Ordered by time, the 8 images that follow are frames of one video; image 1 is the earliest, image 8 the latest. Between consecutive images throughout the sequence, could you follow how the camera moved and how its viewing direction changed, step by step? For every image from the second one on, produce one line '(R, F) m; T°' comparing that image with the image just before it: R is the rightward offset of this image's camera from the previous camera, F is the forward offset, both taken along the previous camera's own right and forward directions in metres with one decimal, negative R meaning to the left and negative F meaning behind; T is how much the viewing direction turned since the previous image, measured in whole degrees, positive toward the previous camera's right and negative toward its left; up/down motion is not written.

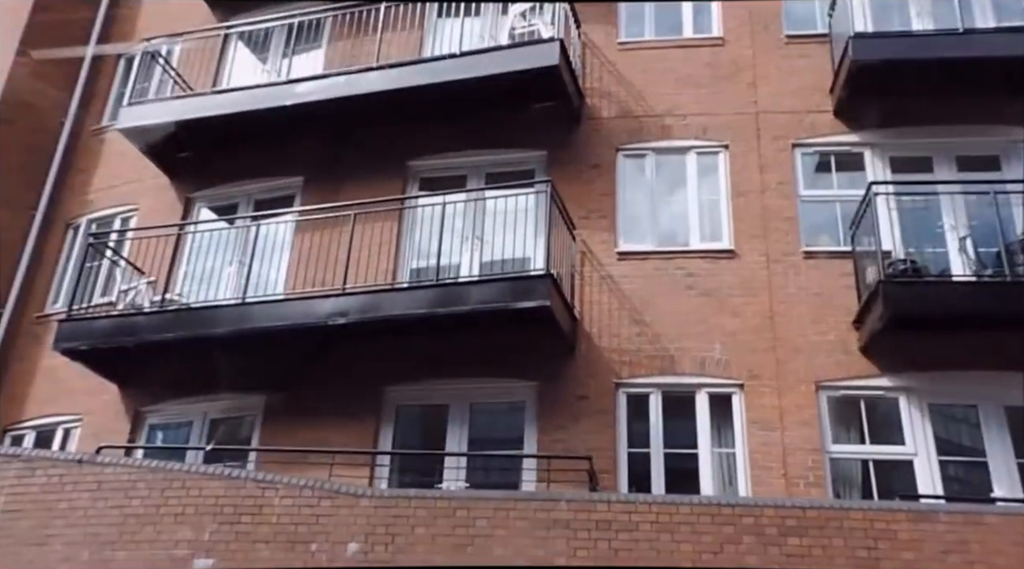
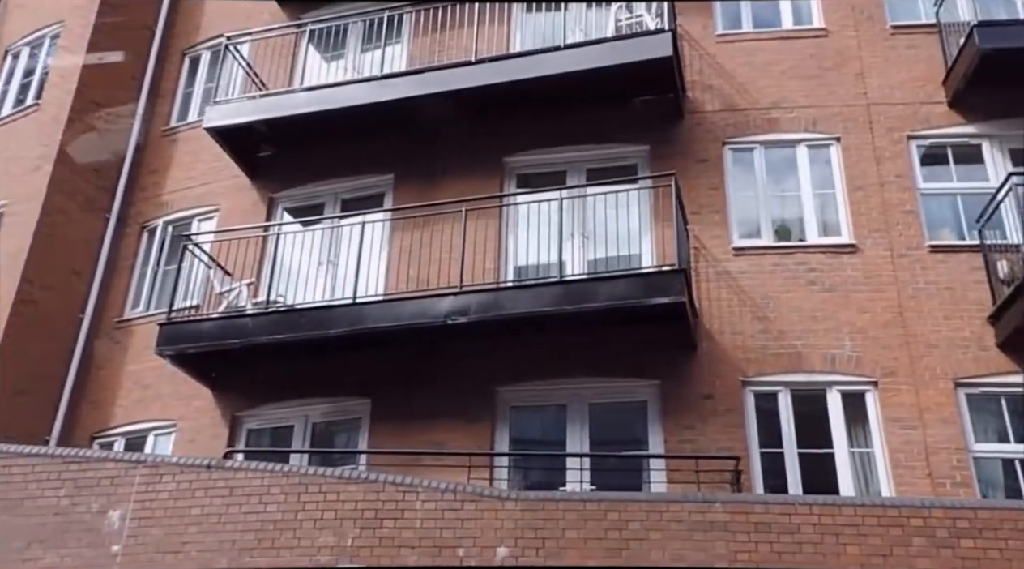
(-1.1, +0.2) m; 0°
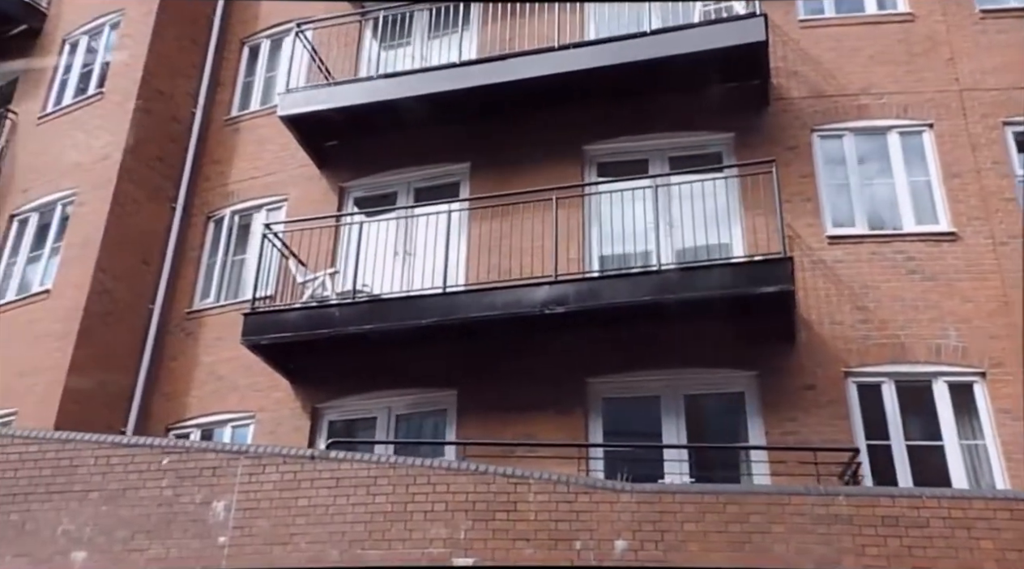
(-0.8, +0.1) m; -1°
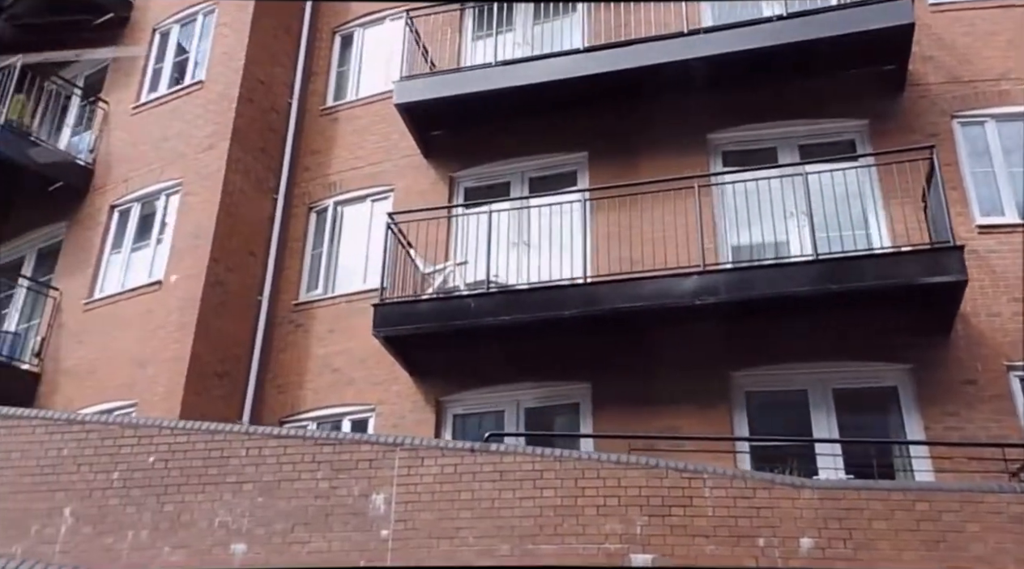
(-1.1, +0.2) m; -1°
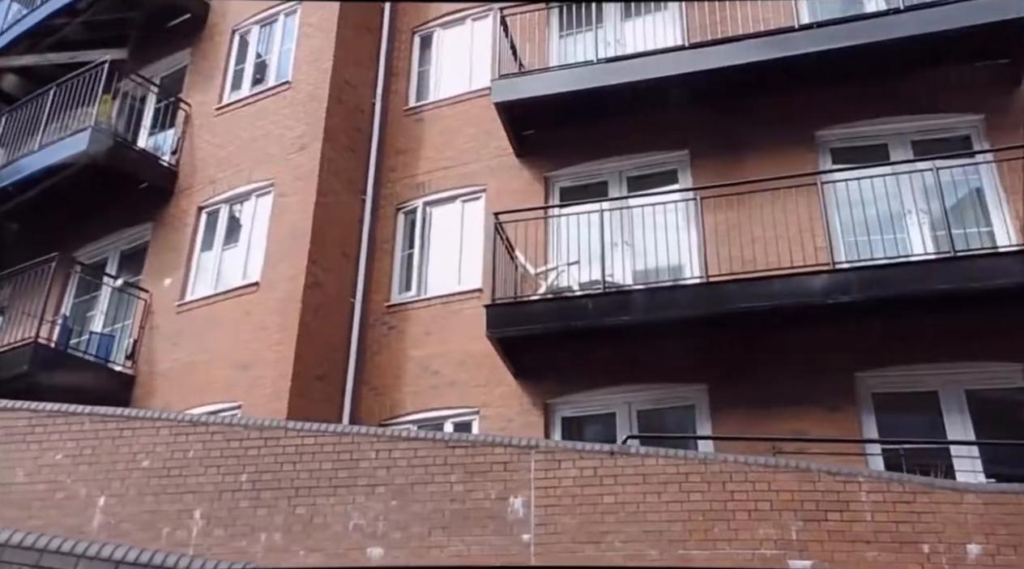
(-0.9, +0.1) m; -1°
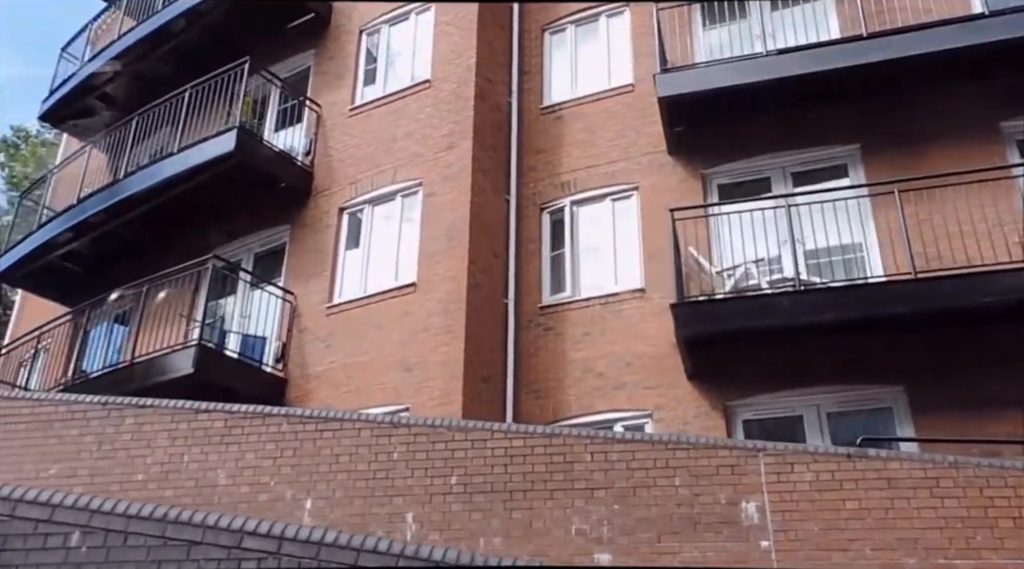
(-1.4, +0.2) m; -2°
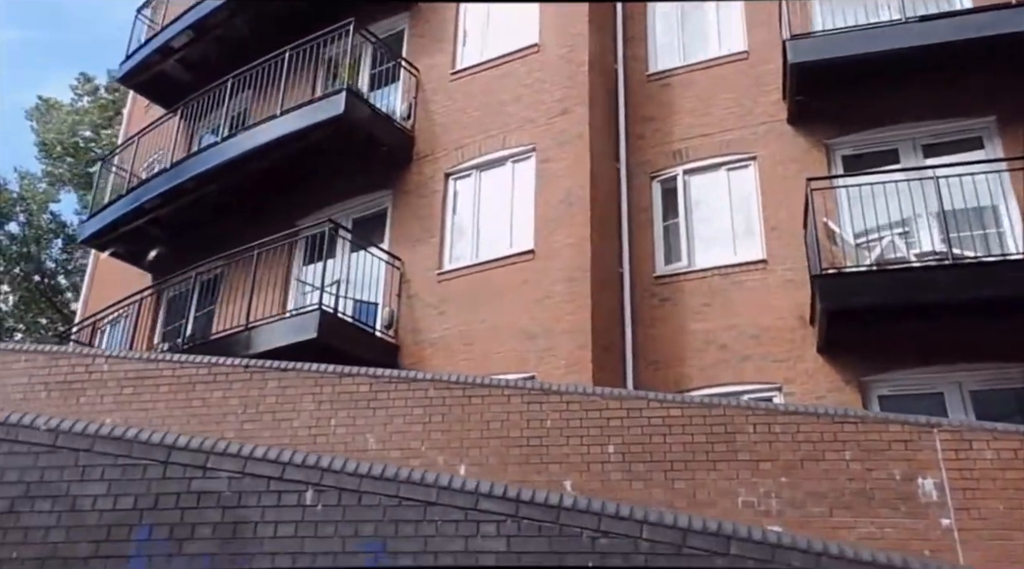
(-1.0, +0.1) m; -2°
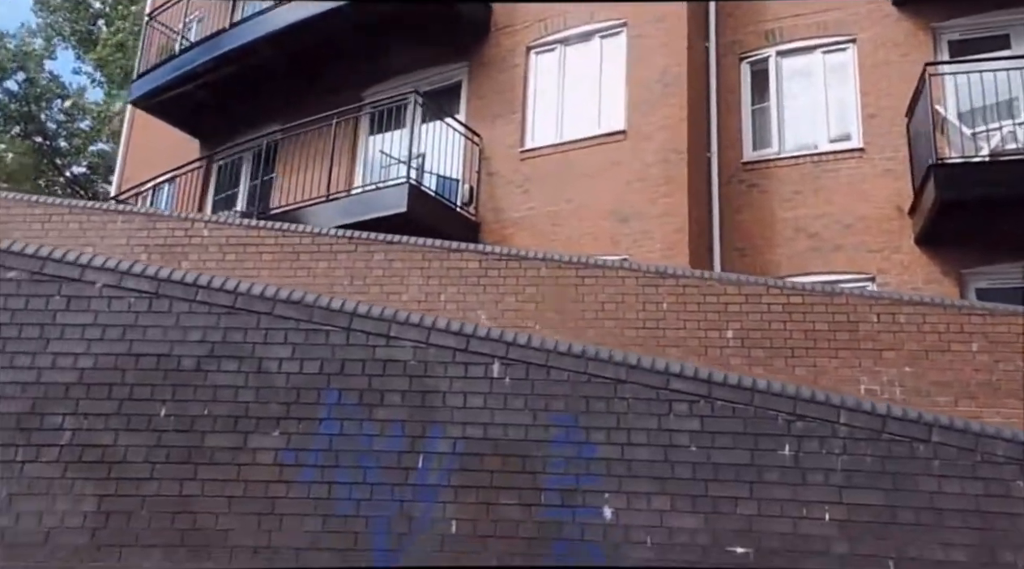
(-0.9, +0.1) m; 0°
